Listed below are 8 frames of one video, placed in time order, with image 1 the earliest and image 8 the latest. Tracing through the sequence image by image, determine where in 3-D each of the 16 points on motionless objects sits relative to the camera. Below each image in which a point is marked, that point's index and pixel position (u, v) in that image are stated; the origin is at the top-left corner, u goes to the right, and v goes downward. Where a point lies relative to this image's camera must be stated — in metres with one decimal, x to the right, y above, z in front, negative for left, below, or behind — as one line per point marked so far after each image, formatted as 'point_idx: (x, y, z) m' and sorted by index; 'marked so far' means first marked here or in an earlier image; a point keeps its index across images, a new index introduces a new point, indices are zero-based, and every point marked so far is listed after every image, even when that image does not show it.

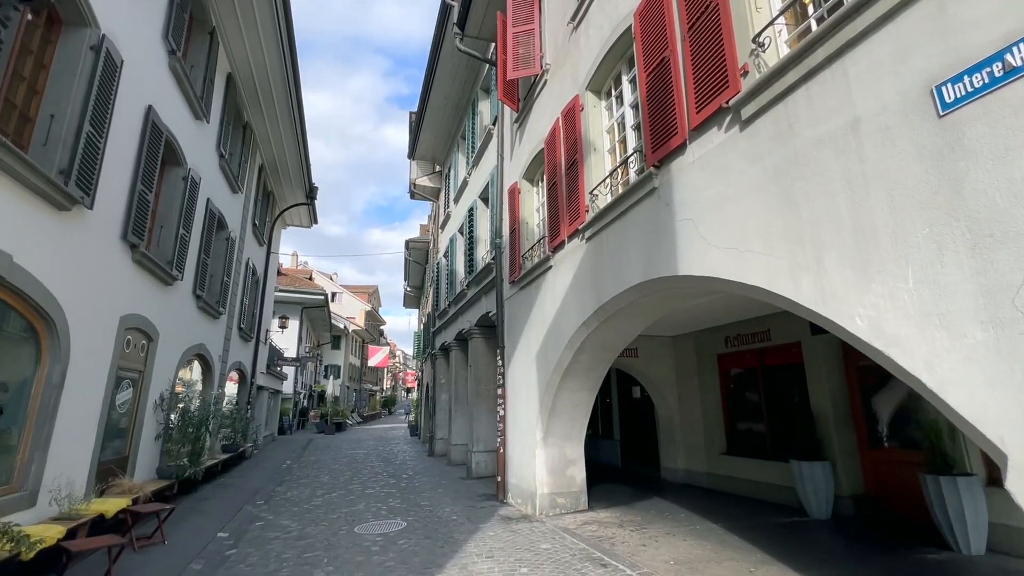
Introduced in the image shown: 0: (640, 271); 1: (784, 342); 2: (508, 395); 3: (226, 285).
0: (+1.4, +0.2, +5.0) m
1: (+4.4, -0.9, +7.5) m
2: (-0.1, -2.1, +9.1) m
3: (-7.7, 0.0, +12.7) m
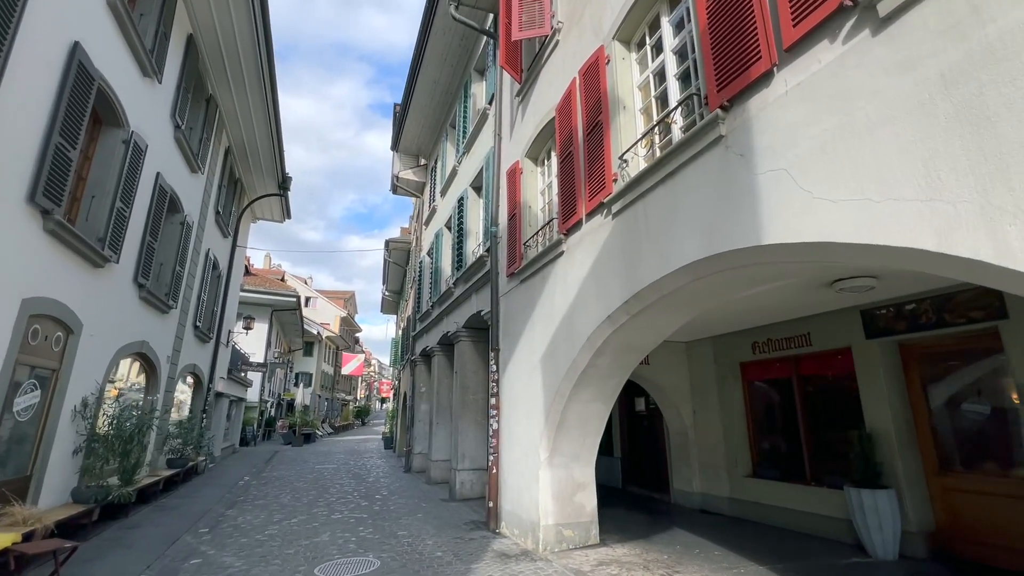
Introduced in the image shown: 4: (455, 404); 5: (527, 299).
0: (+1.5, +0.3, +3.9) m
1: (+4.4, -0.8, +6.5) m
2: (-0.2, -2.0, +7.8) m
3: (-7.9, +0.3, +11.1) m
4: (-1.3, -2.6, +10.7) m
5: (+0.2, -0.2, +7.2) m
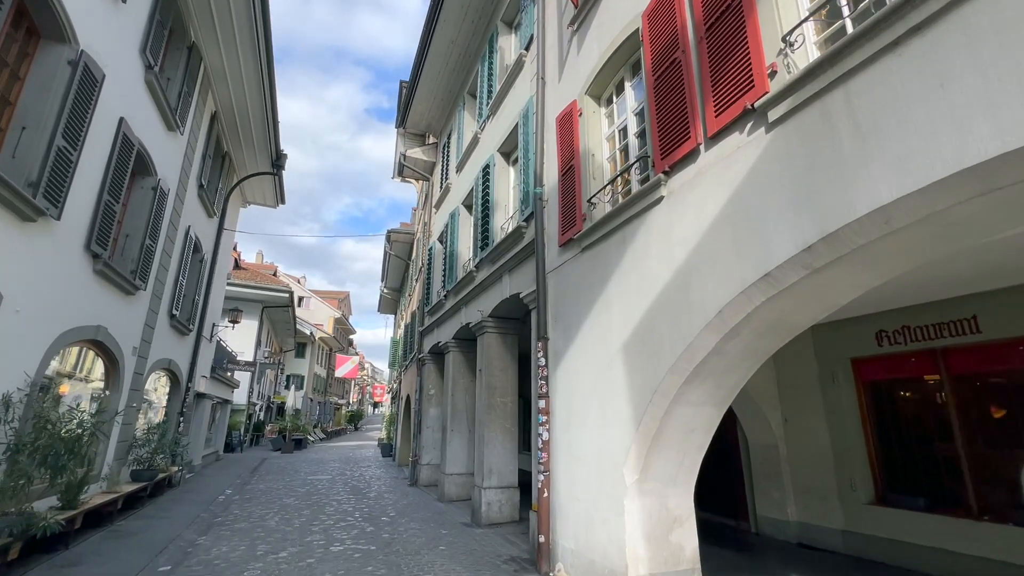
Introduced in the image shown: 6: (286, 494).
0: (+2.3, +0.8, +2.2) m
1: (+5.1, -0.5, +4.9) m
2: (+0.6, -1.6, +6.1) m
3: (-7.2, +0.7, +9.3) m
4: (-0.6, -2.3, +8.9) m
5: (+1.0, +0.2, +5.5) m
6: (-5.7, -5.2, +11.9) m
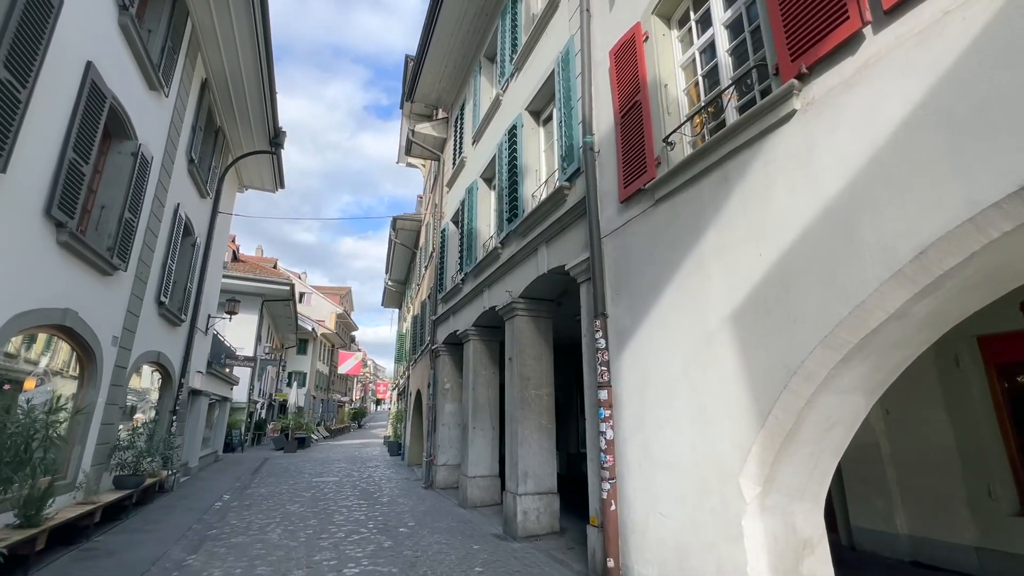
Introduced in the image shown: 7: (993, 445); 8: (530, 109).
0: (+2.9, +1.1, +1.0) m
1: (+5.7, -0.1, +3.7) m
2: (+1.1, -1.2, +4.9) m
3: (-6.6, +1.0, +8.1) m
4: (0.0, -1.9, +7.8) m
5: (+1.6, +0.6, +4.4) m
6: (-5.1, -4.9, +10.8) m
7: (+5.1, -1.6, +4.9) m
8: (+0.3, +3.2, +8.4) m
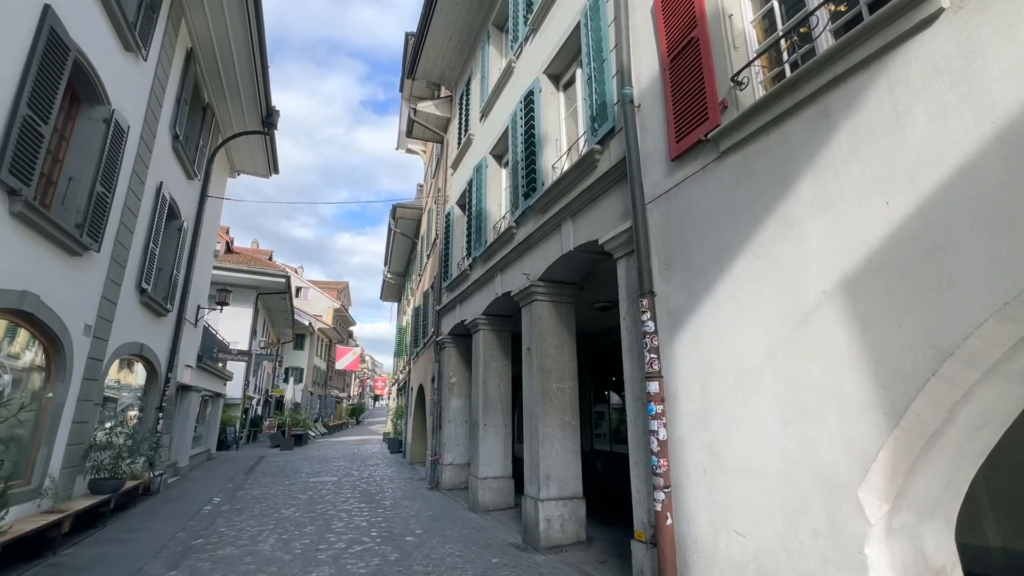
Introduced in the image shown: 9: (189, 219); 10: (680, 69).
0: (+3.2, +1.3, +0.2) m
1: (+6.0, +0.2, +2.9) m
2: (+1.4, -1.0, +4.1) m
3: (-6.3, +1.3, +7.3) m
4: (+0.2, -1.6, +7.0) m
5: (+1.8, +0.8, +3.6) m
6: (-4.8, -4.6, +10.0) m
7: (+5.4, -1.4, +4.2) m
8: (+0.6, +3.5, +7.5) m
9: (-8.4, +1.8, +12.2) m
10: (+1.6, +2.1, +4.4) m
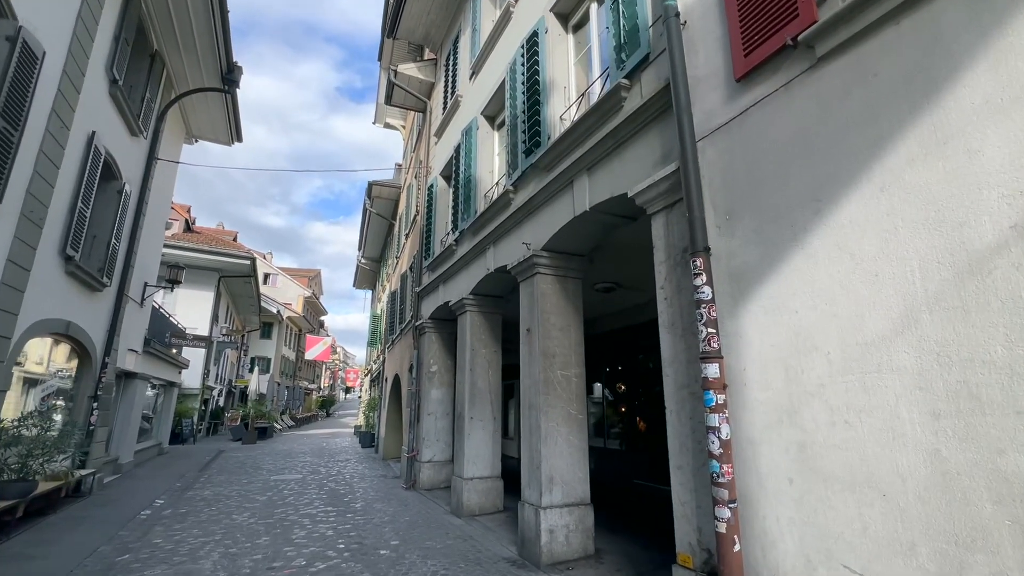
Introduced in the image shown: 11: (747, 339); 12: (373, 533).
0: (+3.5, +1.6, -0.7) m
1: (+6.2, +0.4, +2.2) m
2: (+1.5, -0.7, +3.2) m
3: (-6.3, +1.8, +5.9) m
4: (+0.2, -1.2, +6.0) m
5: (+2.0, +1.1, +2.6) m
6: (-5.1, -4.1, +8.7) m
7: (+5.5, -1.1, +3.4) m
8: (+0.6, +3.9, +6.5) m
9: (-8.6, +2.4, +10.7) m
10: (+1.7, +2.4, +3.4) m
11: (+1.6, -0.3, +3.2) m
12: (-2.0, -3.5, +6.8) m
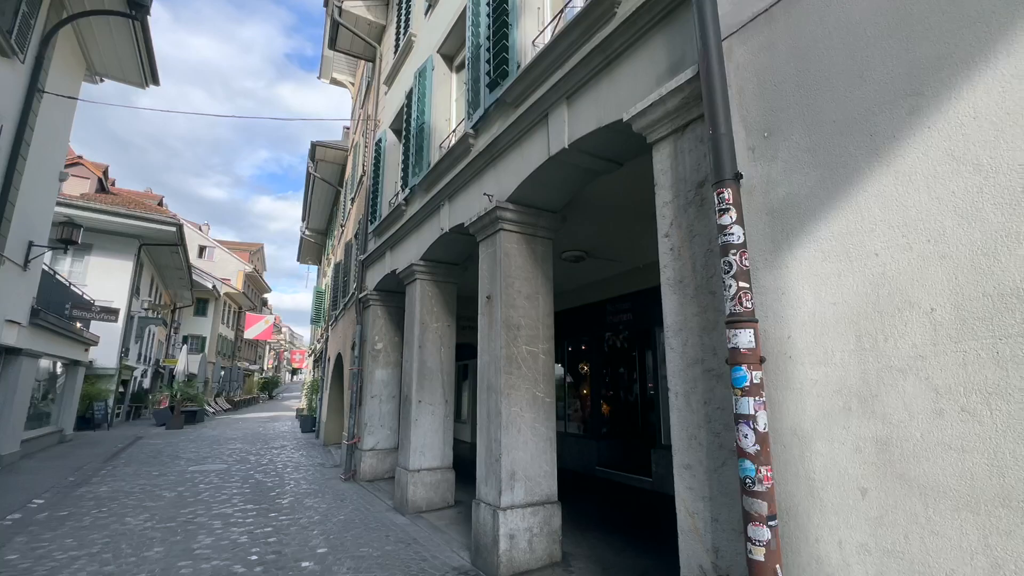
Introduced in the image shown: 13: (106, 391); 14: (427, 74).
0: (+3.7, +1.7, -1.4) m
1: (+6.1, +0.6, +1.7) m
2: (+1.3, -0.4, +2.3) m
3: (-6.7, +2.4, +4.2) m
4: (-0.3, -0.8, +5.0) m
5: (+1.9, +1.4, +1.7) m
6: (-5.9, -3.4, +7.4) m
7: (+5.2, -0.9, +3.0) m
8: (+0.2, +4.3, +5.3) m
9: (-9.4, +3.2, +8.7) m
10: (+1.6, +2.7, +2.5) m
11: (+1.4, 0.0, +2.3) m
12: (-2.6, -3.0, +5.7) m
13: (-16.7, -4.2, +19.2) m
14: (-1.4, +3.6, +7.8) m
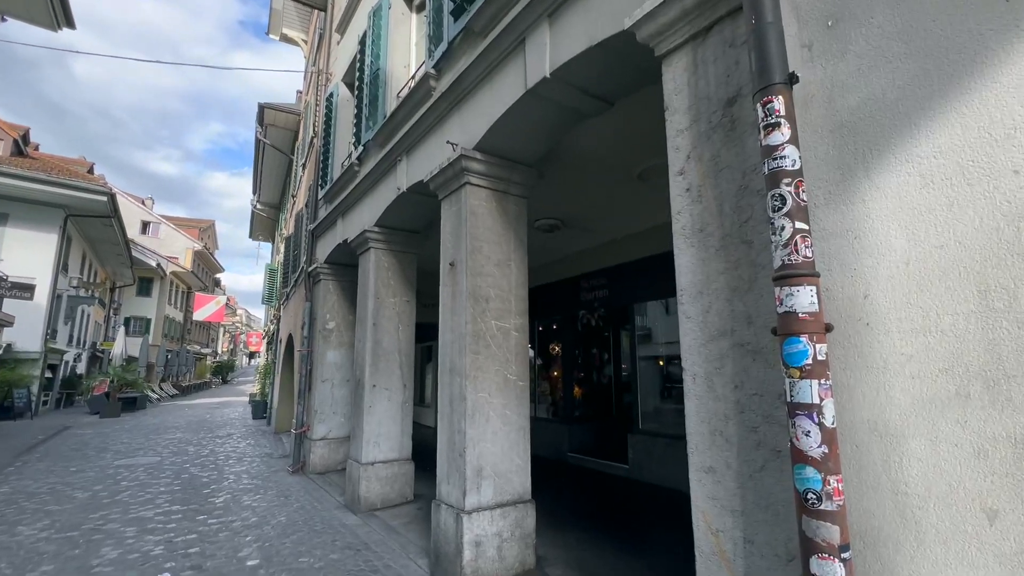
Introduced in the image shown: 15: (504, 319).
0: (+3.9, +1.7, -1.9) m
1: (+6.0, +0.7, +1.4) m
2: (+1.2, -0.1, +1.7) m
3: (-6.9, +2.7, +2.9) m
4: (-0.6, -0.5, +4.2) m
5: (+1.9, +1.6, +1.1) m
6: (-6.3, -3.0, +6.3) m
7: (+5.1, -0.7, +2.6) m
8: (-0.1, +4.6, +4.4) m
9: (-9.9, +3.7, +7.1) m
10: (+1.5, +2.9, +1.7) m
11: (+1.3, +0.2, +1.7) m
12: (-3.0, -2.7, +4.8) m
13: (-18.0, -3.3, +17.4) m
14: (-1.9, +4.0, +6.8) m
15: (-0.1, -0.3, +4.3) m
